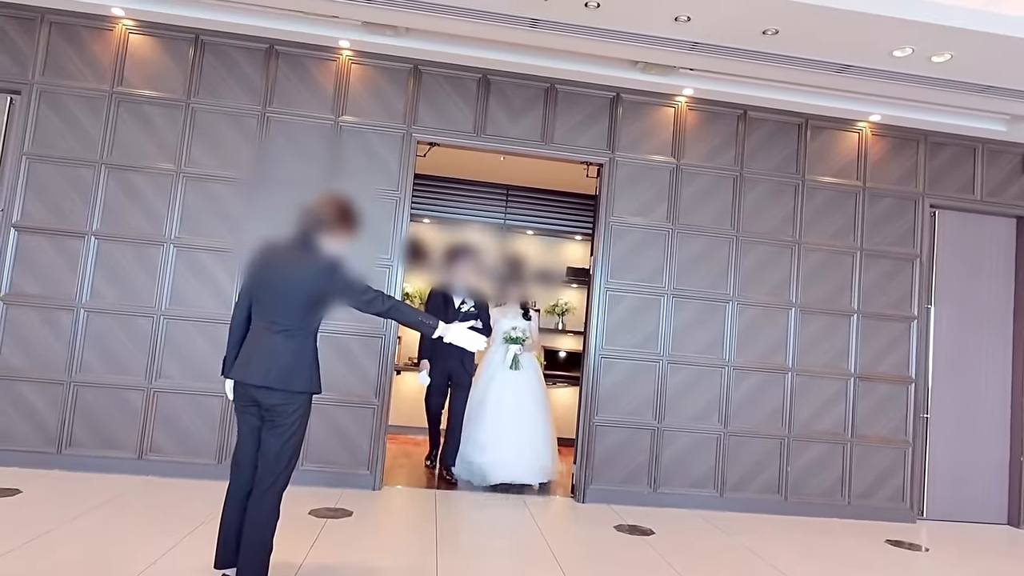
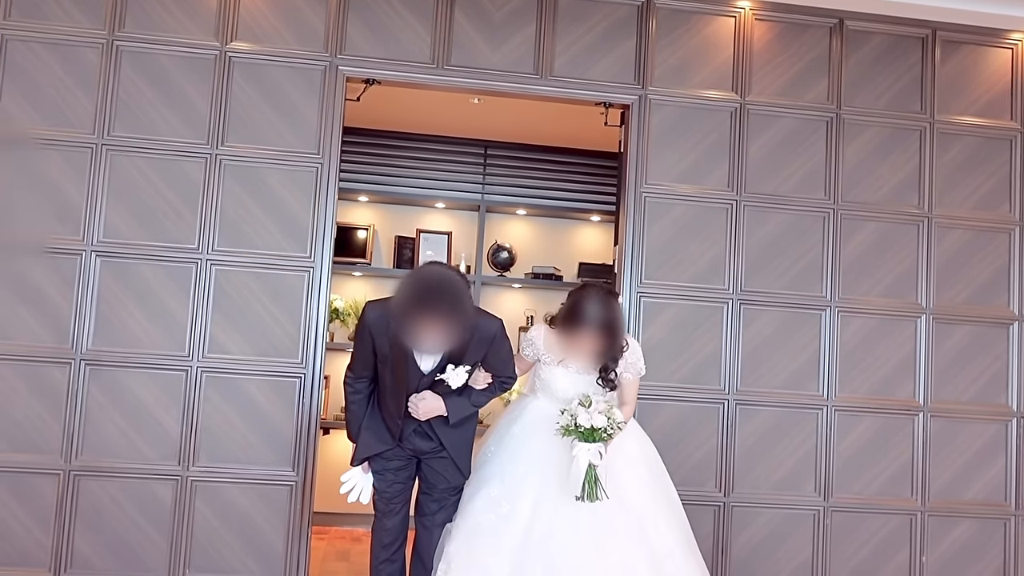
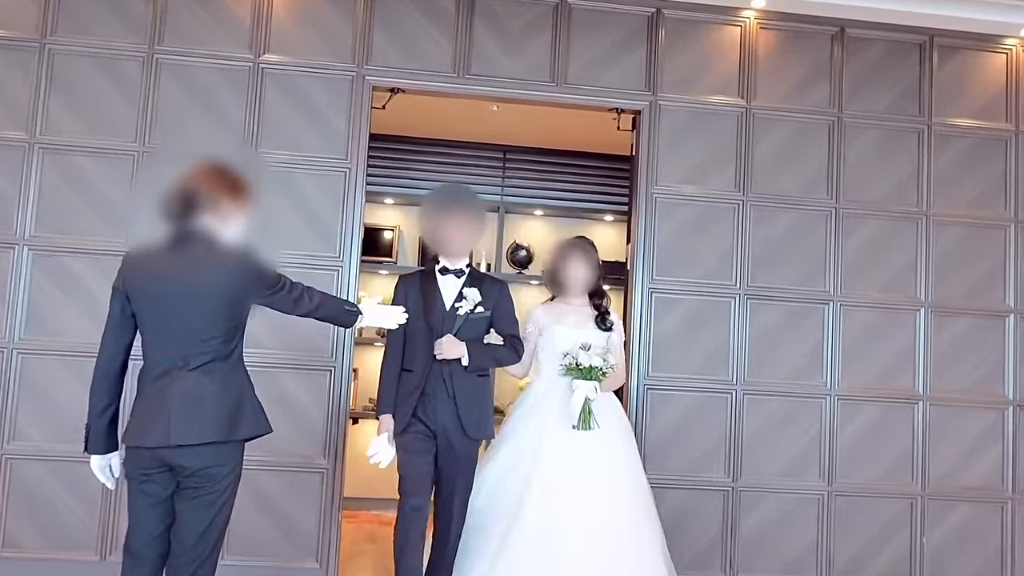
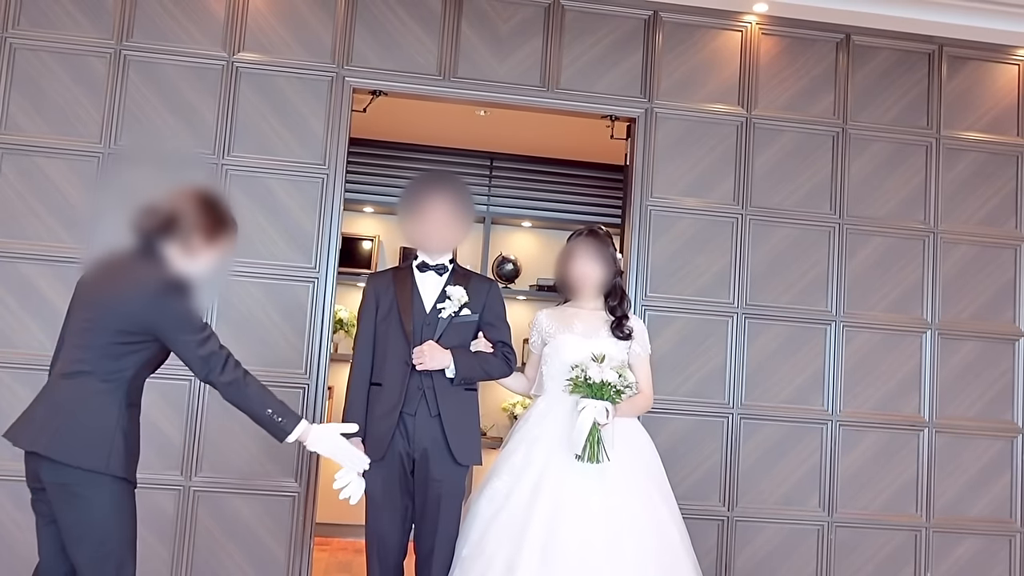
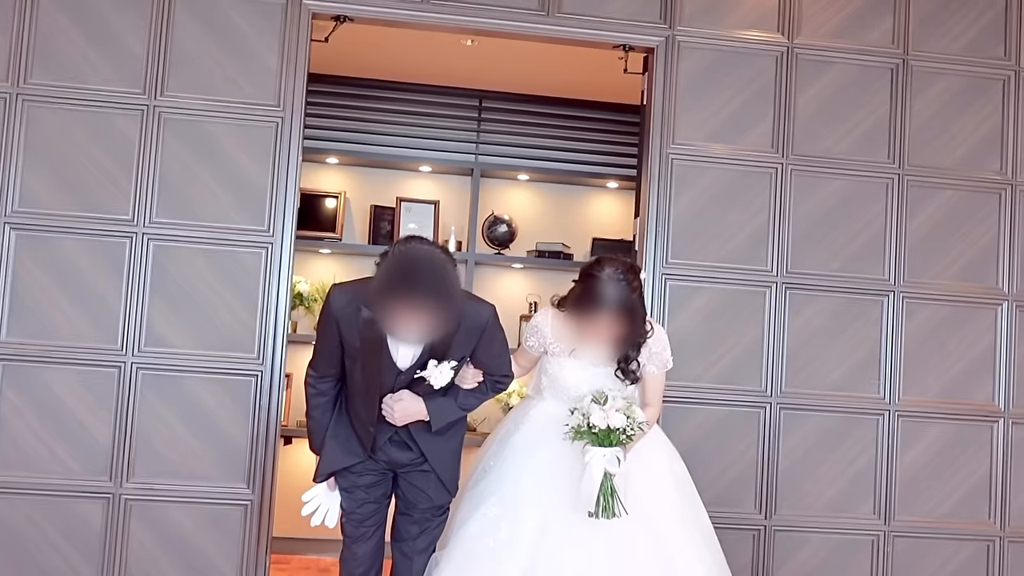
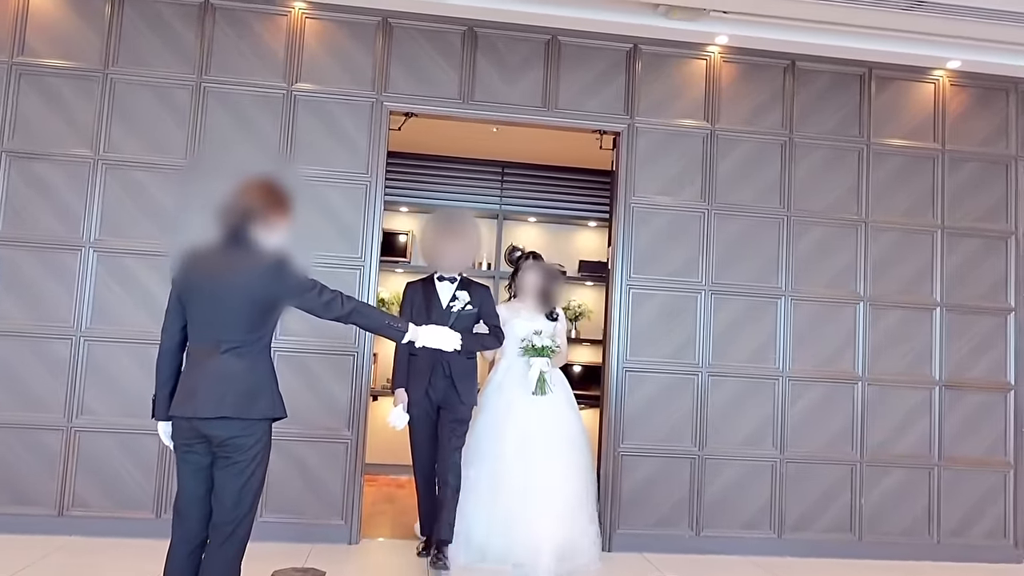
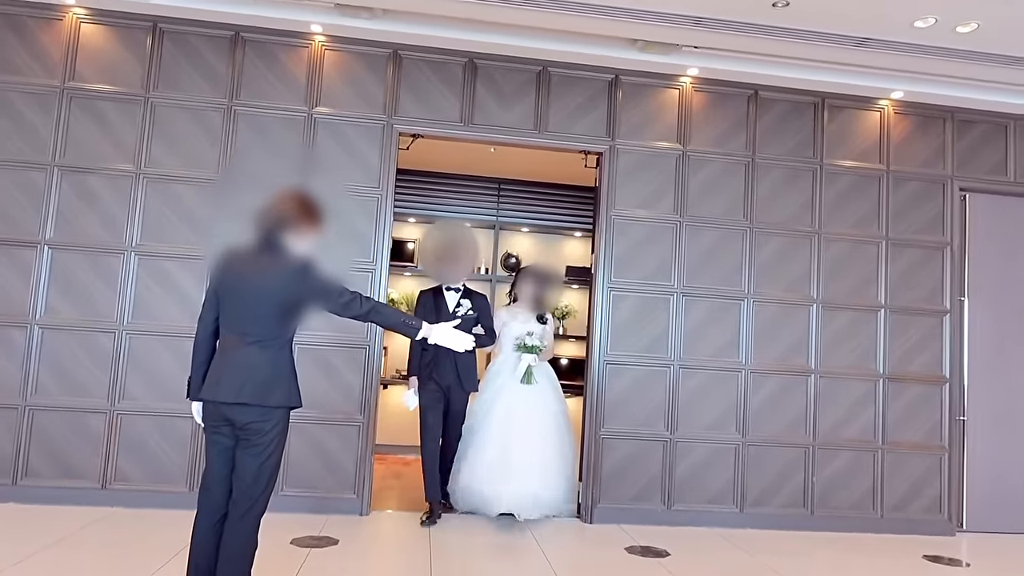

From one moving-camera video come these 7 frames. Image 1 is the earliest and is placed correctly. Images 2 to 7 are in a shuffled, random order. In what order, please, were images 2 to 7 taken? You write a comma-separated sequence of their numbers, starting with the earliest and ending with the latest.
7, 6, 3, 4, 2, 5
